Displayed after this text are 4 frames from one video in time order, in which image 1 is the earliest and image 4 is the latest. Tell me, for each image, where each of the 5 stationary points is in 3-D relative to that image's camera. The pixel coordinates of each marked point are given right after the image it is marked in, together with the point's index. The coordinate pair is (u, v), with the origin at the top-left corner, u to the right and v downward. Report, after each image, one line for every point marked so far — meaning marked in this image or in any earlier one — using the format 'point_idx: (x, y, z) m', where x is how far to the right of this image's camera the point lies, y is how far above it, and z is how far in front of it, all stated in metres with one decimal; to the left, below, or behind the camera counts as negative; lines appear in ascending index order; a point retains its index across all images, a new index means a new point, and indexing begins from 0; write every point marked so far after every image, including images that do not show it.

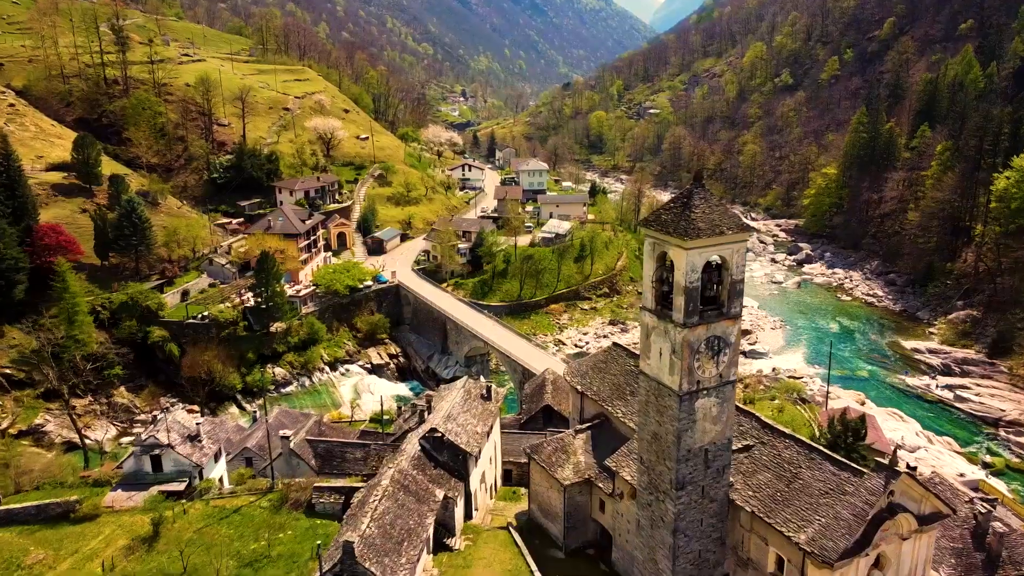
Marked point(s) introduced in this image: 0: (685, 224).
0: (+3.9, +1.4, +19.7) m
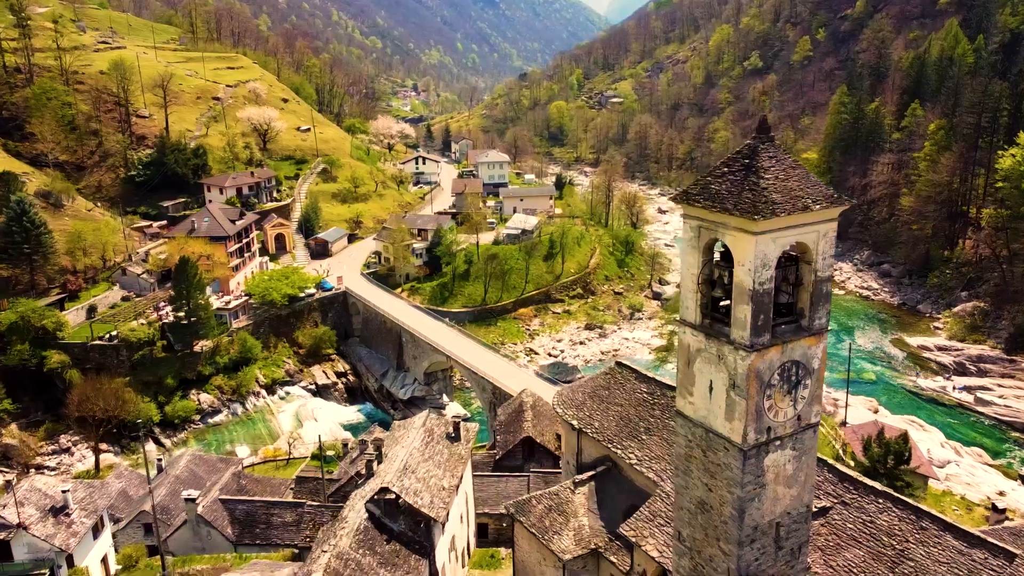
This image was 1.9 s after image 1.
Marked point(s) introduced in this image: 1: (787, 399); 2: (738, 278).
0: (+3.6, +1.4, +13.1) m
1: (+4.4, -1.8, +14.2) m
2: (+3.5, +0.2, +13.5) m
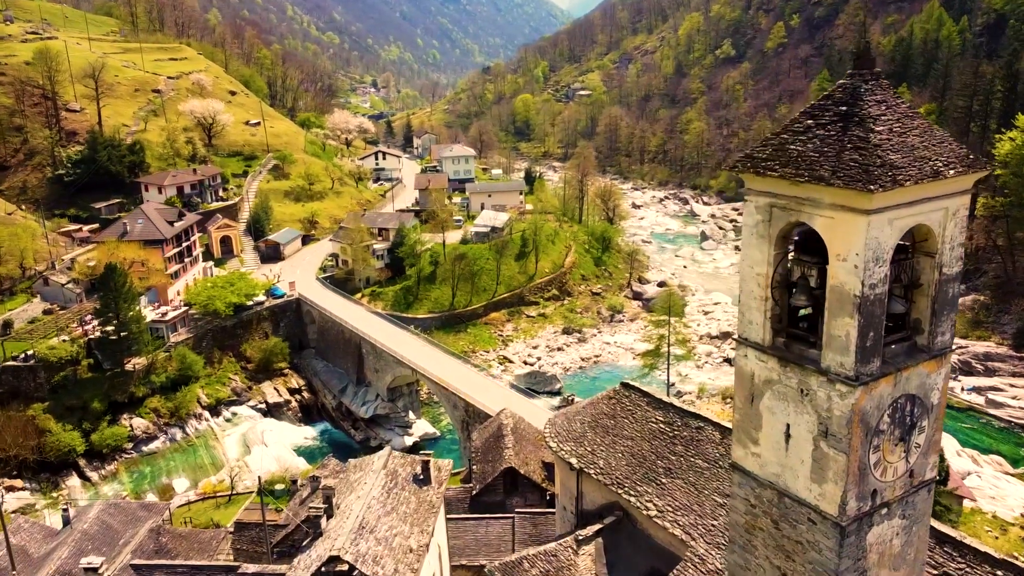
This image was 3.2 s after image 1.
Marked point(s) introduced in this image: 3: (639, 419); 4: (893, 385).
0: (+3.5, +1.3, +8.9) m
1: (+4.3, -1.8, +9.9) m
2: (+3.4, +0.1, +9.2) m
3: (+2.5, -2.6, +17.5) m
4: (+4.1, -1.0, +9.6) m
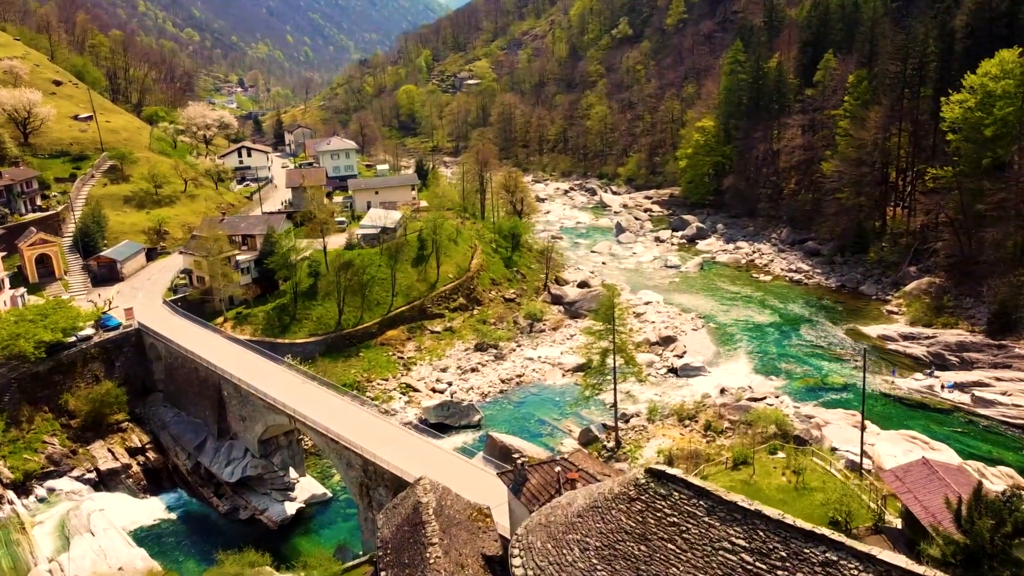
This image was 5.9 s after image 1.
0: (+3.8, +1.3, +1.0) m
1: (+4.7, -1.8, +2.1) m
2: (+3.7, +0.1, +1.3) m
3: (+2.0, -2.7, +9.4) m
4: (+4.5, -1.0, +1.8) m
